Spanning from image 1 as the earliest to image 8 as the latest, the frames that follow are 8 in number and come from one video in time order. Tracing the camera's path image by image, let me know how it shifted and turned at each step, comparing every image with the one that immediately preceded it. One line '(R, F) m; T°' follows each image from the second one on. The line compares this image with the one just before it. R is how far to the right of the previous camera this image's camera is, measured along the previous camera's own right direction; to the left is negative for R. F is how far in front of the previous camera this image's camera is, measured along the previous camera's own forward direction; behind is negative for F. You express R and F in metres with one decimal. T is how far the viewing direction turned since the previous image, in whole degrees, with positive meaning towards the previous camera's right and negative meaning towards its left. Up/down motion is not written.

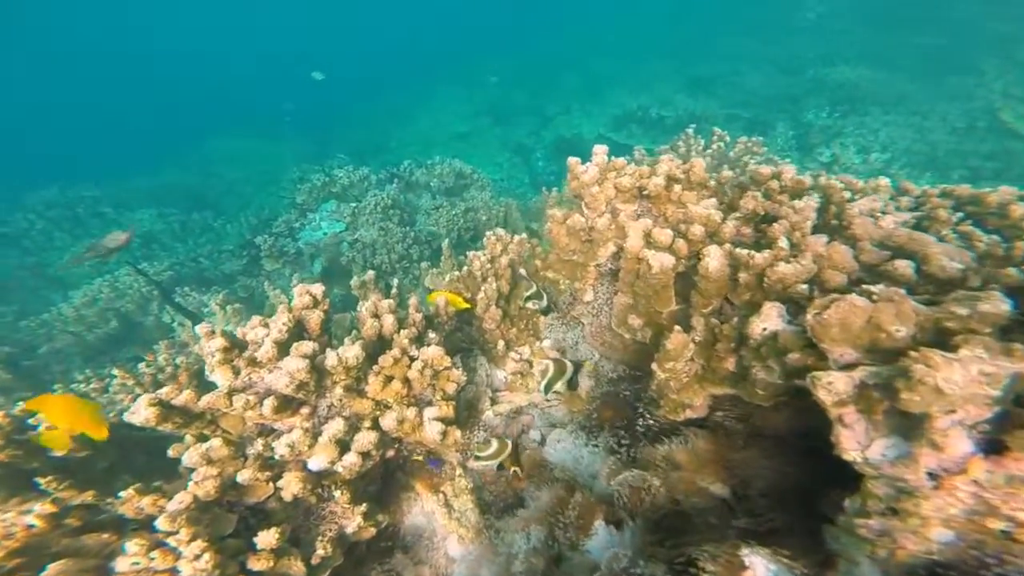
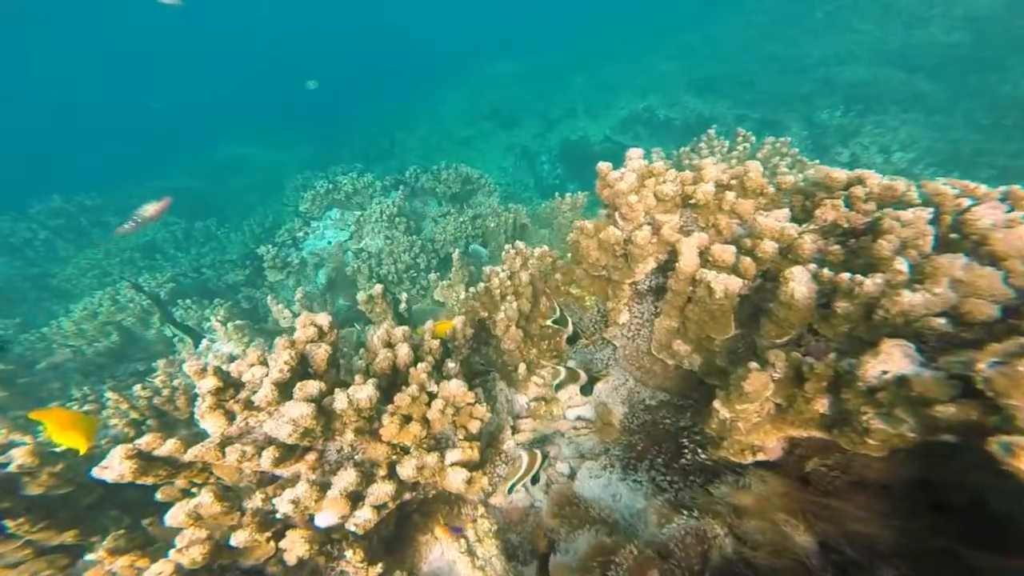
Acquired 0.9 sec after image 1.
(-0.1, +0.3) m; 0°
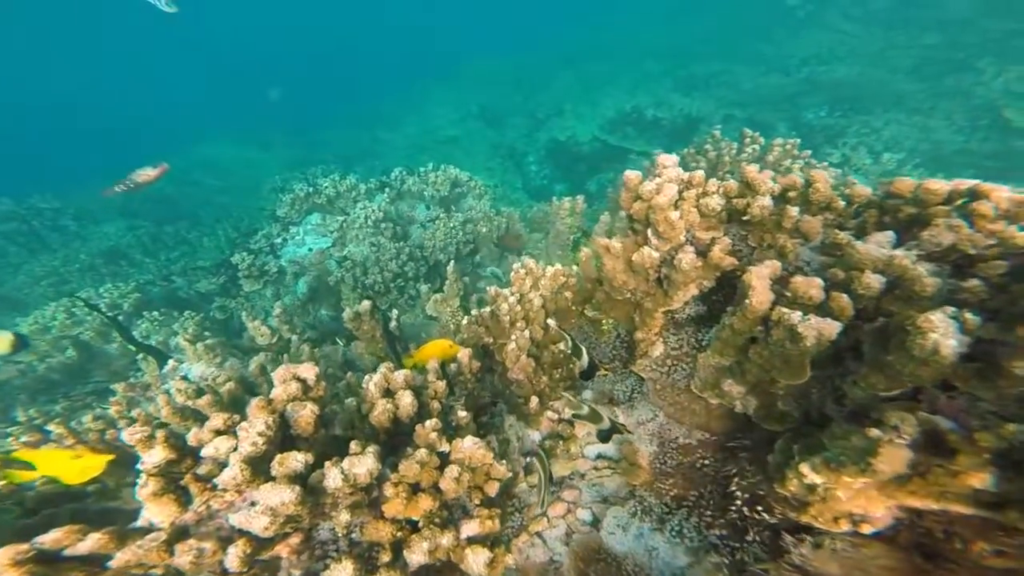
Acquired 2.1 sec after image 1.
(-0.2, +0.3) m; +2°
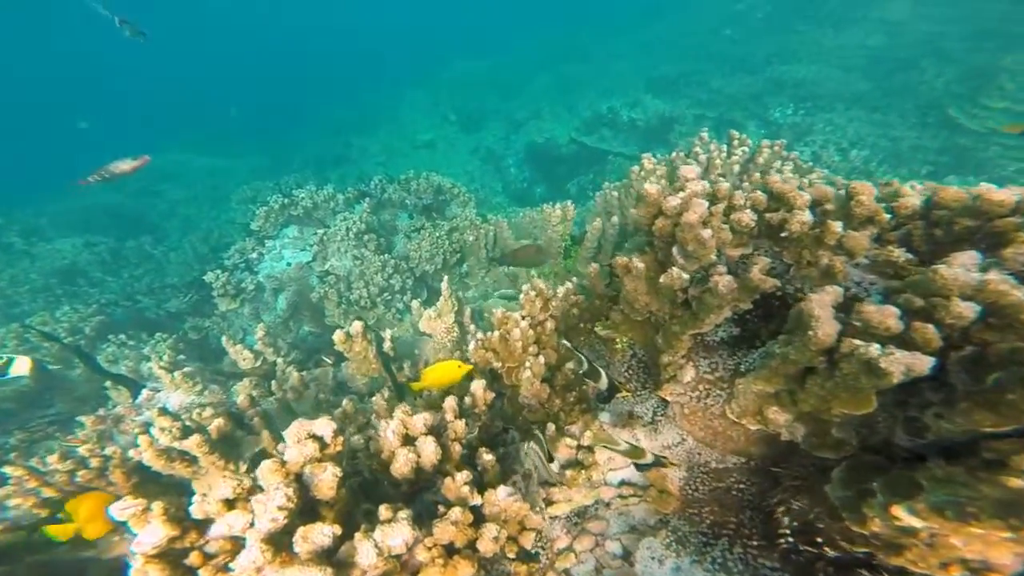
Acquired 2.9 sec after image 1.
(-0.2, +0.1) m; +3°
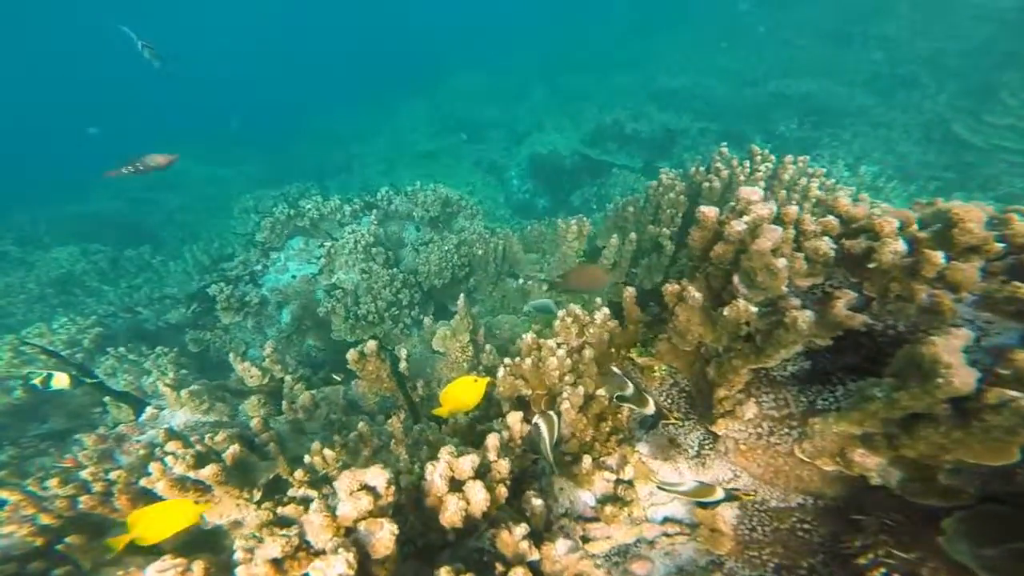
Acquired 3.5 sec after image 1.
(-0.2, +0.1) m; 0°
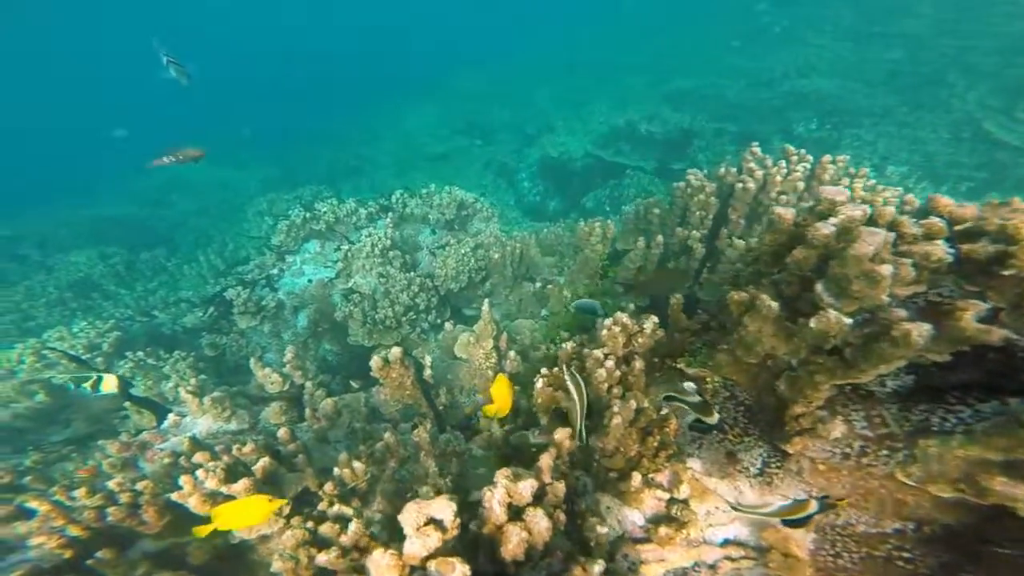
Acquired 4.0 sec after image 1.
(-0.2, +0.1) m; -1°
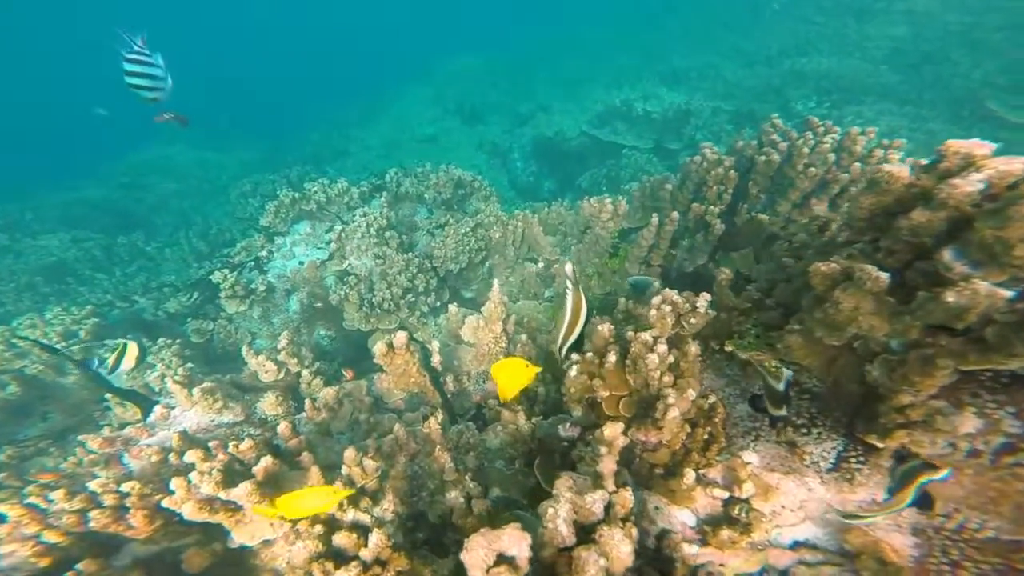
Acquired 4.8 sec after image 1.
(-0.2, +0.3) m; +1°
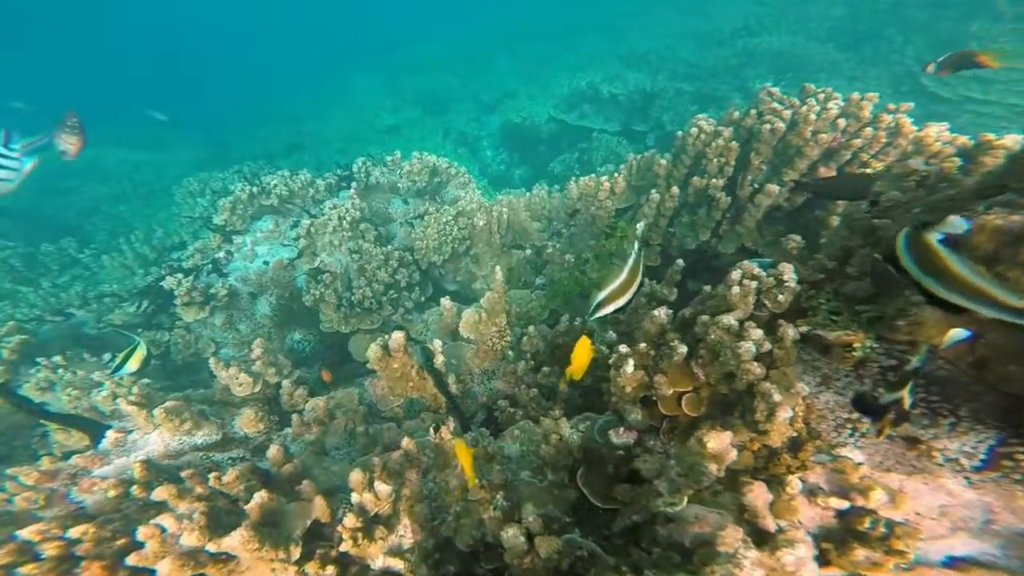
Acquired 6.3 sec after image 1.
(-0.3, +0.4) m; +4°
